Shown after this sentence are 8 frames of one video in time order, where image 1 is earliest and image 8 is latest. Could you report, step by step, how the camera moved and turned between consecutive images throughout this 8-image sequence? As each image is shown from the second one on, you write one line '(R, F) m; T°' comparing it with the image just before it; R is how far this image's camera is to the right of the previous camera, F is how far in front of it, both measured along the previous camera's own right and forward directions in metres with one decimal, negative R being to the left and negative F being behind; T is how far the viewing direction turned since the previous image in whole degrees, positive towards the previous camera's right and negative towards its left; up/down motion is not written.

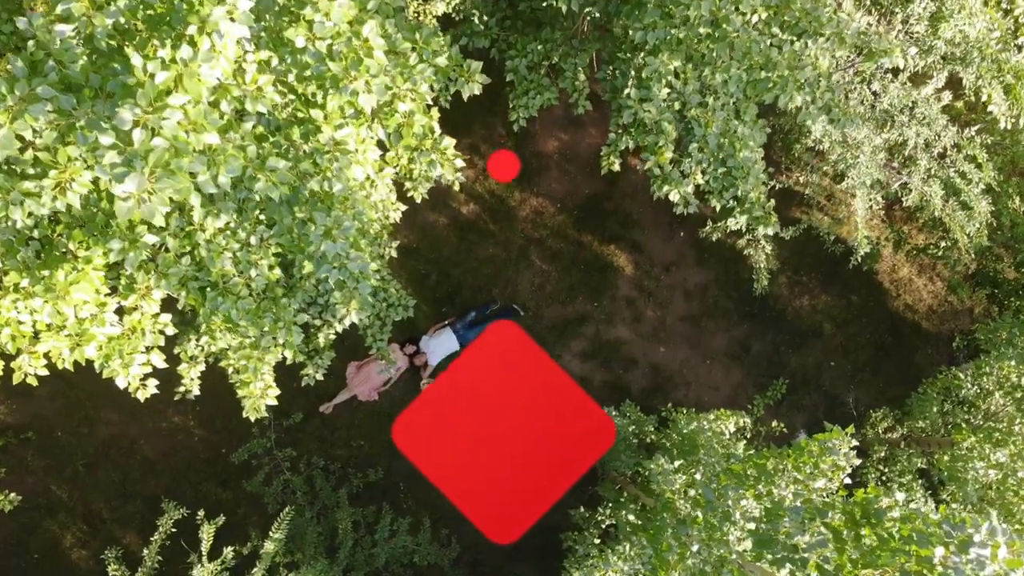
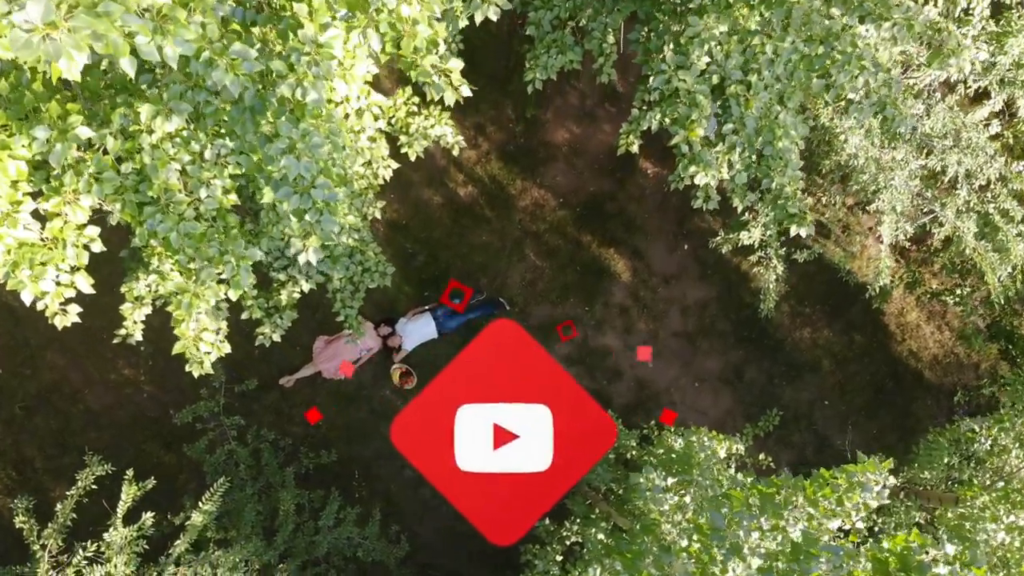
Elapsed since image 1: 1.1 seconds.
(0.0, +0.5) m; +1°
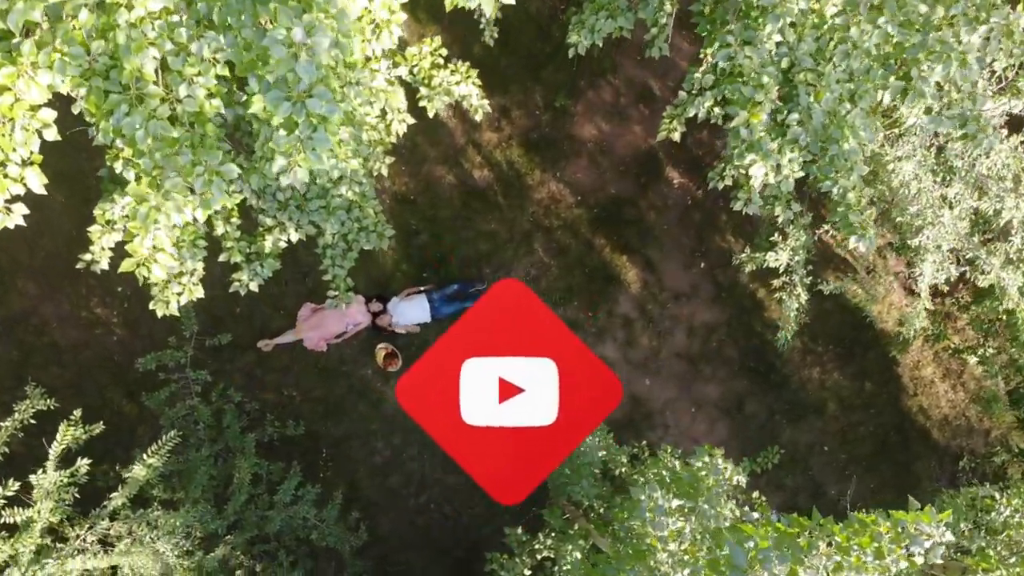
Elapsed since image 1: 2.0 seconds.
(0.0, +0.4) m; 0°
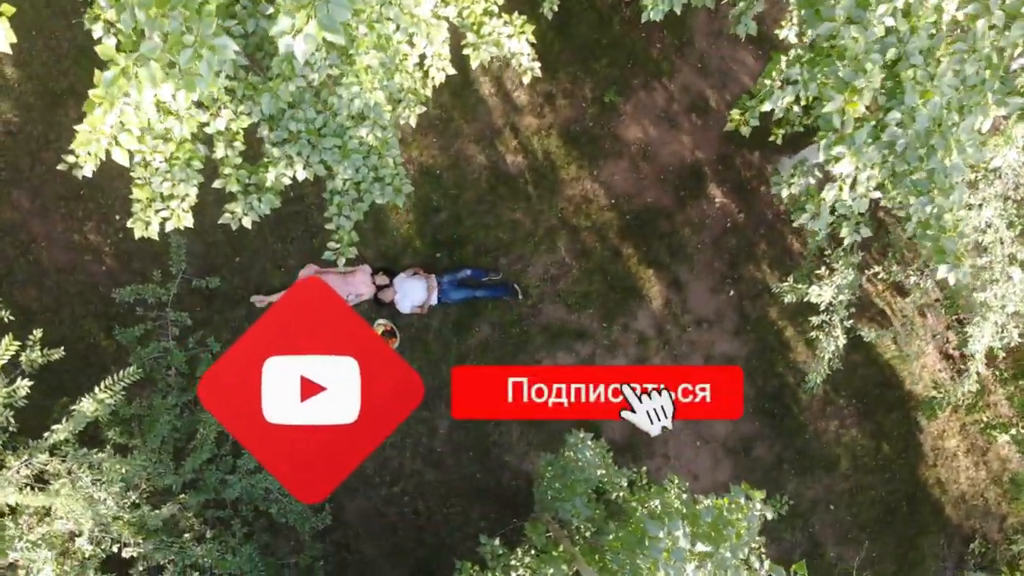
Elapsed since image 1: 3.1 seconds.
(0.0, +0.4) m; -1°
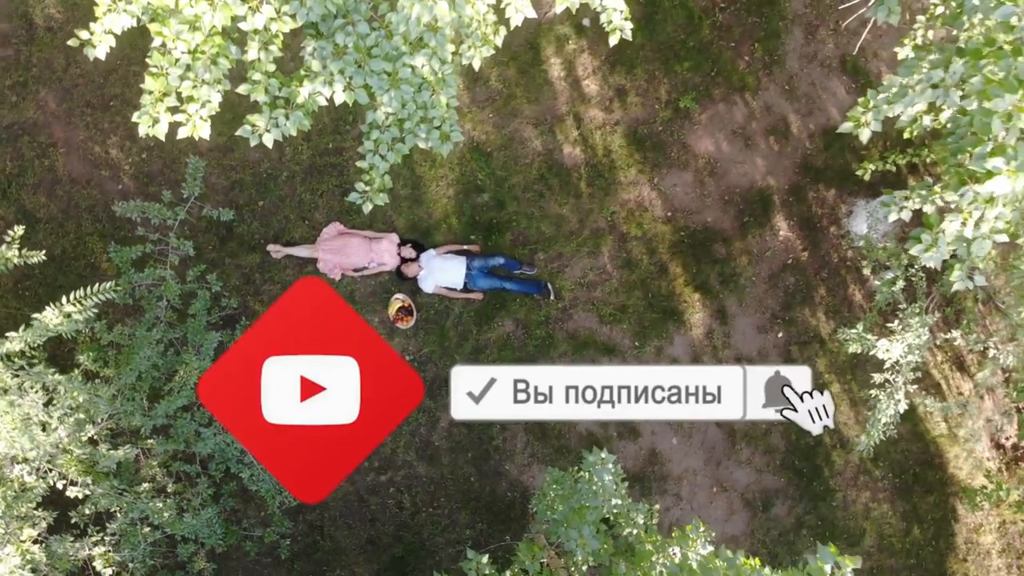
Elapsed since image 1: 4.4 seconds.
(-0.1, +0.5) m; -2°
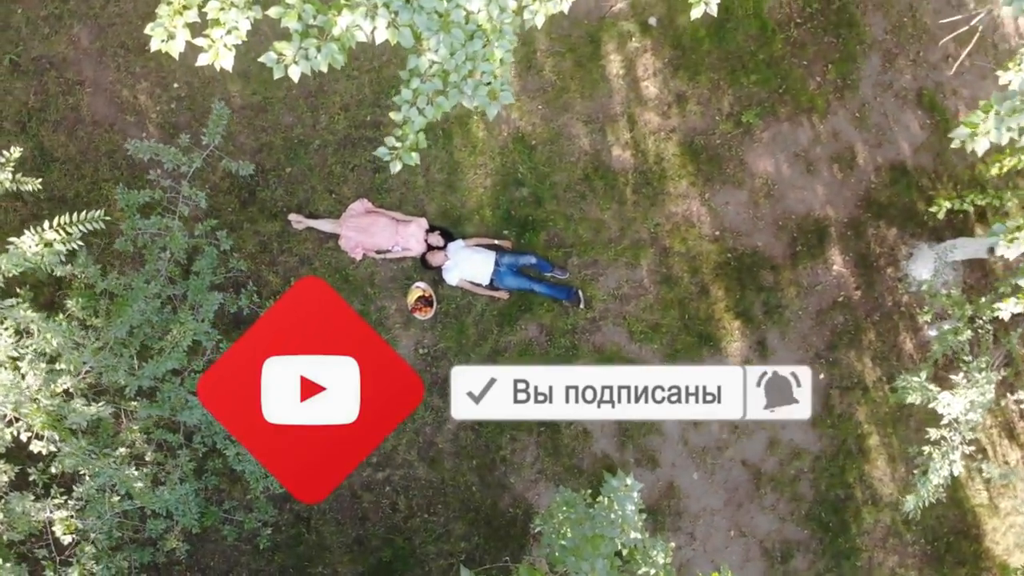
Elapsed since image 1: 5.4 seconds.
(0.0, +0.4) m; -1°
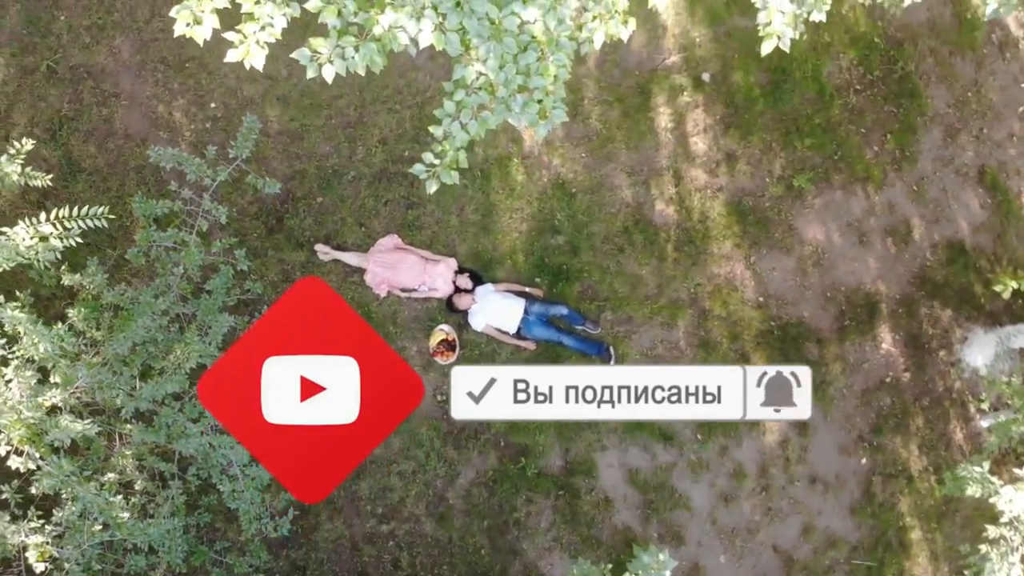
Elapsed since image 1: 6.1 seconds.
(0.0, +0.3) m; -2°
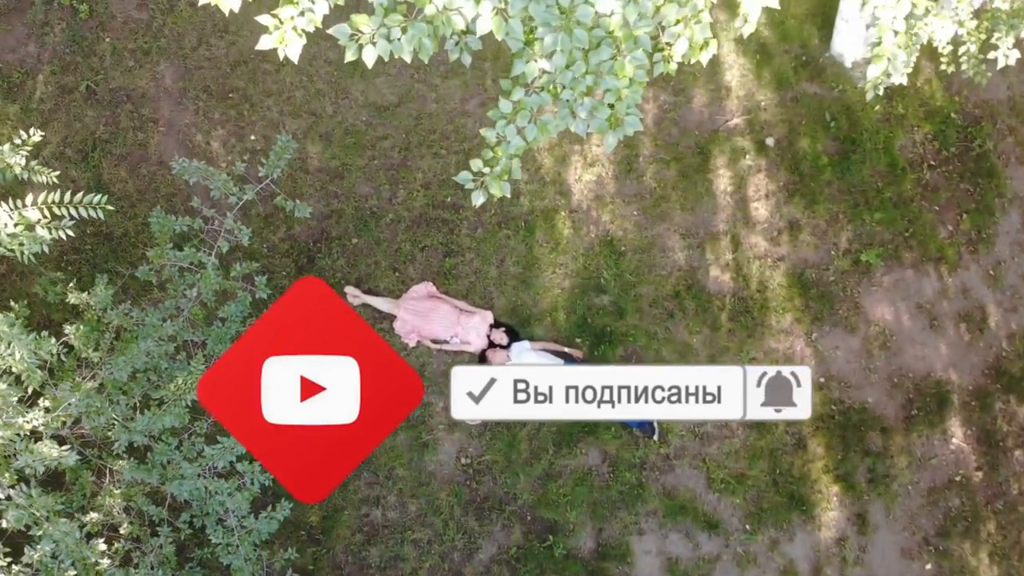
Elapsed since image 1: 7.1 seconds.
(0.0, +0.4) m; -2°
